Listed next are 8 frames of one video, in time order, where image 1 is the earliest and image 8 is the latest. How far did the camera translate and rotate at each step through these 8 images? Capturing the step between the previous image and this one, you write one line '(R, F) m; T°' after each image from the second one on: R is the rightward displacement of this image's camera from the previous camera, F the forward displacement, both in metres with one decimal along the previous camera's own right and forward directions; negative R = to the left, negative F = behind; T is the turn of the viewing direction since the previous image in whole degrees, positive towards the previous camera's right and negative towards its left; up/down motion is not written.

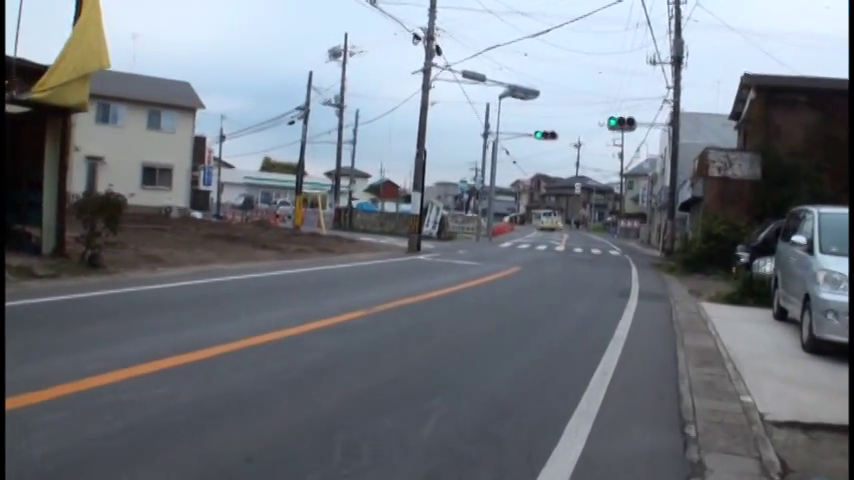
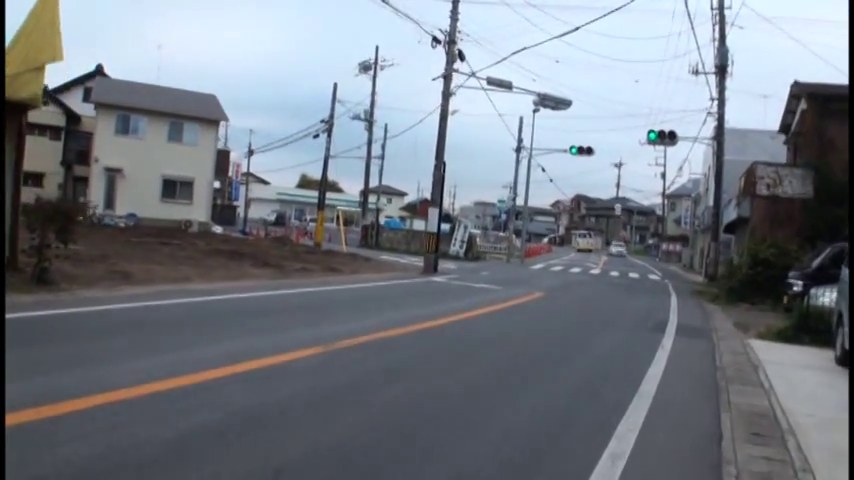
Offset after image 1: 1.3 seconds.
(+0.7, +2.5) m; -2°
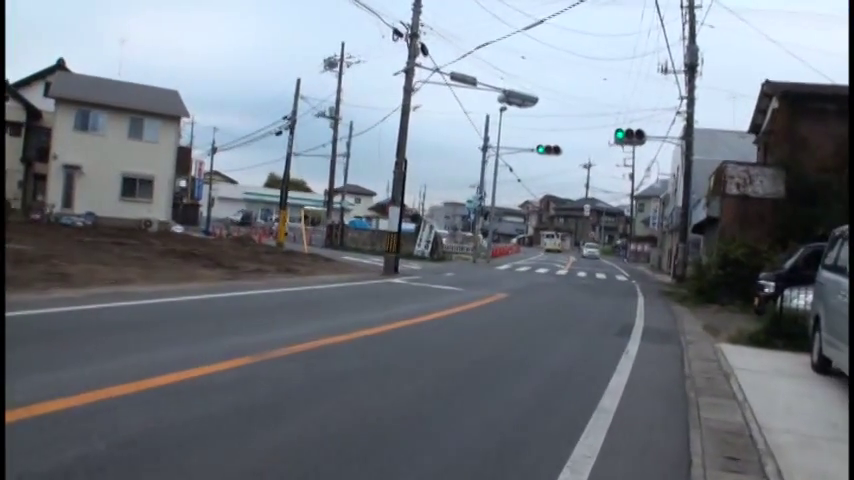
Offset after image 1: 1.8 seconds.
(+0.3, +0.9) m; +2°
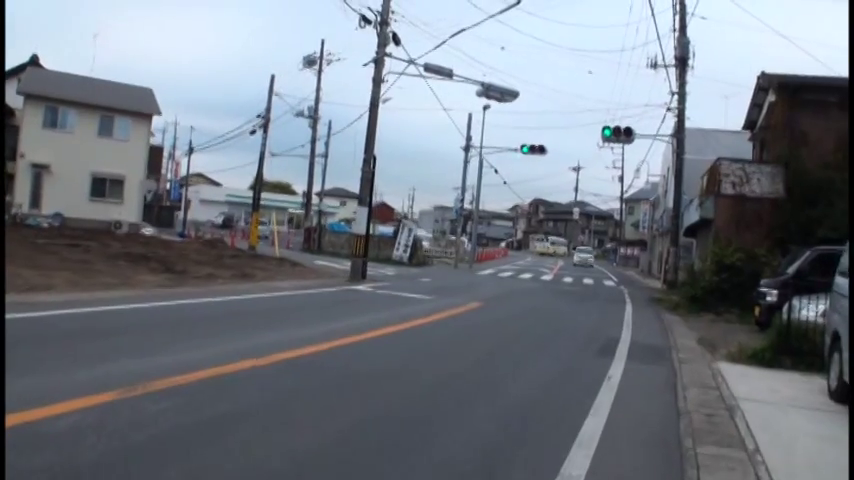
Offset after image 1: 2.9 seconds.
(+0.5, +2.1) m; +1°
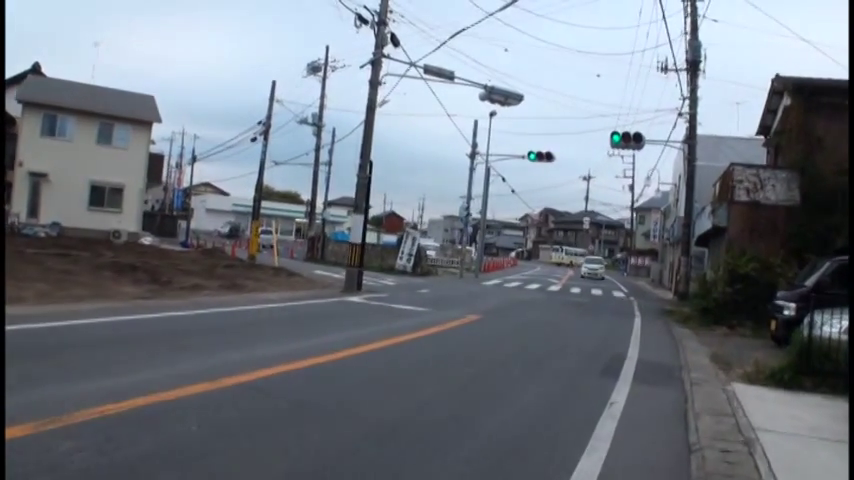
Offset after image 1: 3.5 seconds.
(+0.3, +1.1) m; -1°
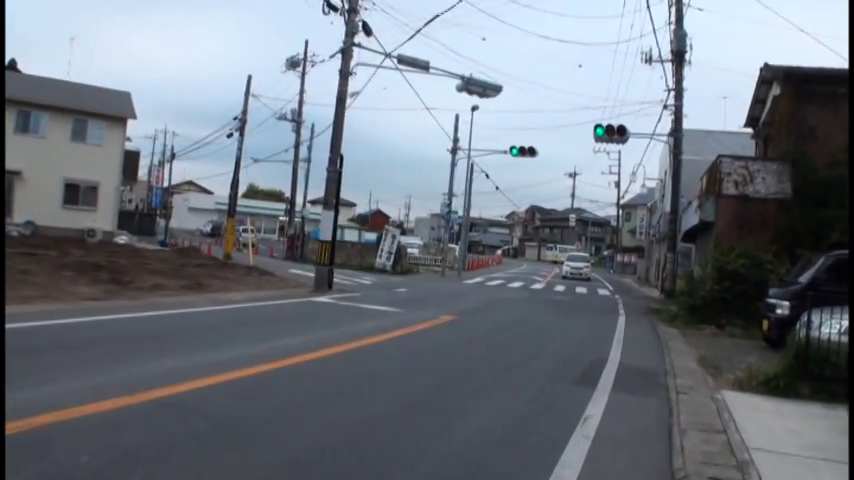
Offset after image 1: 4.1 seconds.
(+0.3, +1.1) m; +1°
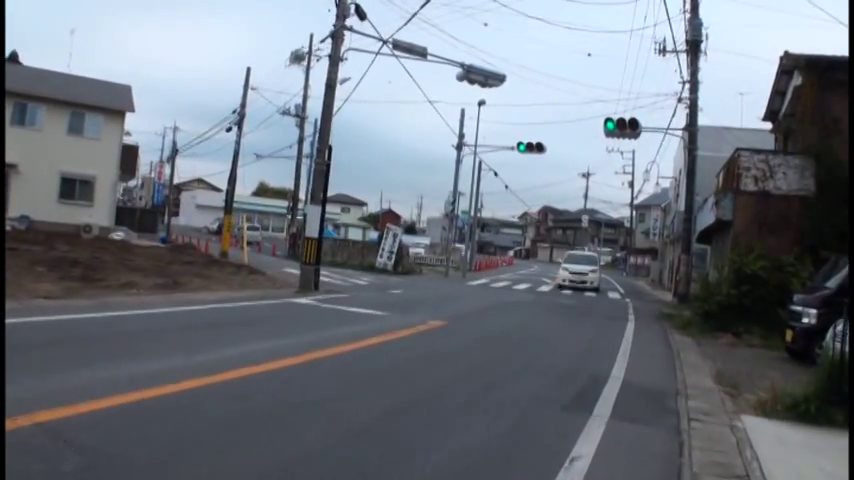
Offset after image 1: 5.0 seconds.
(+0.4, +1.6) m; -1°
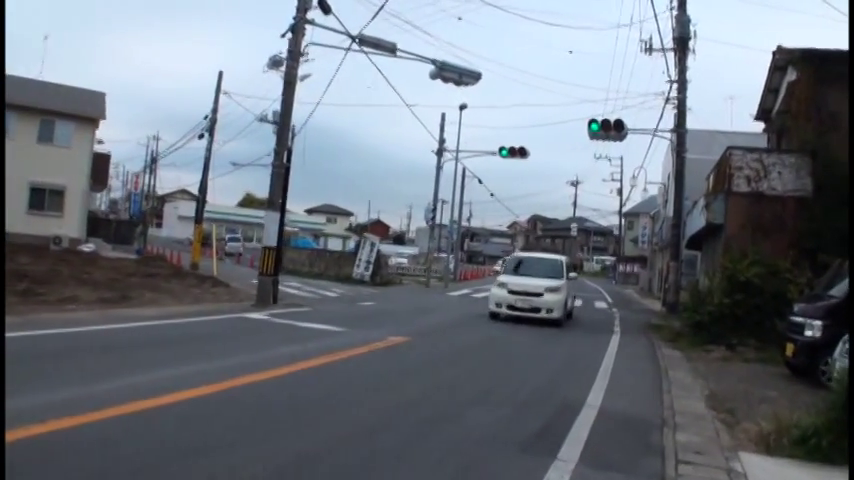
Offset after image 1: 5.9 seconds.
(+0.5, +1.5) m; +1°
